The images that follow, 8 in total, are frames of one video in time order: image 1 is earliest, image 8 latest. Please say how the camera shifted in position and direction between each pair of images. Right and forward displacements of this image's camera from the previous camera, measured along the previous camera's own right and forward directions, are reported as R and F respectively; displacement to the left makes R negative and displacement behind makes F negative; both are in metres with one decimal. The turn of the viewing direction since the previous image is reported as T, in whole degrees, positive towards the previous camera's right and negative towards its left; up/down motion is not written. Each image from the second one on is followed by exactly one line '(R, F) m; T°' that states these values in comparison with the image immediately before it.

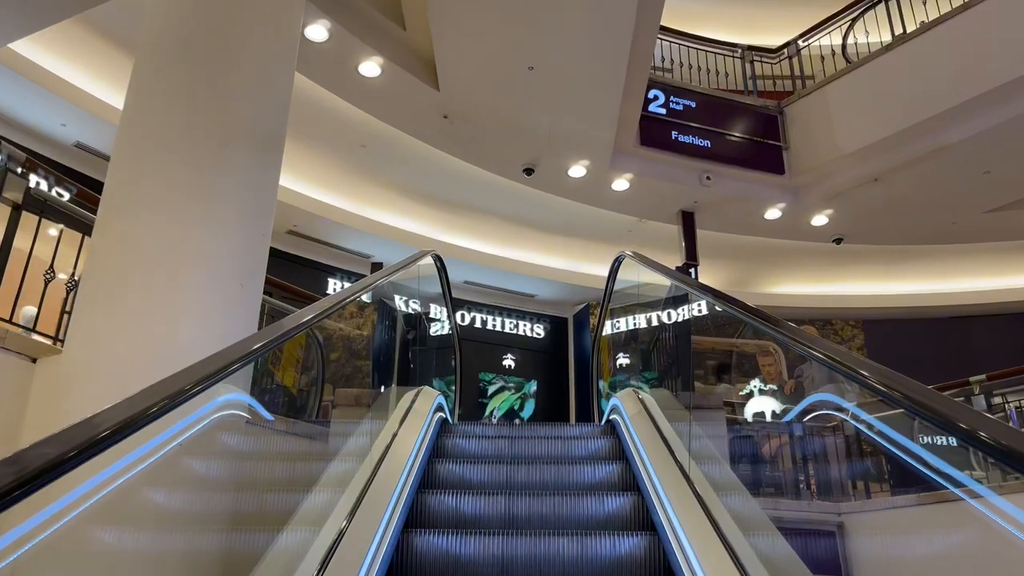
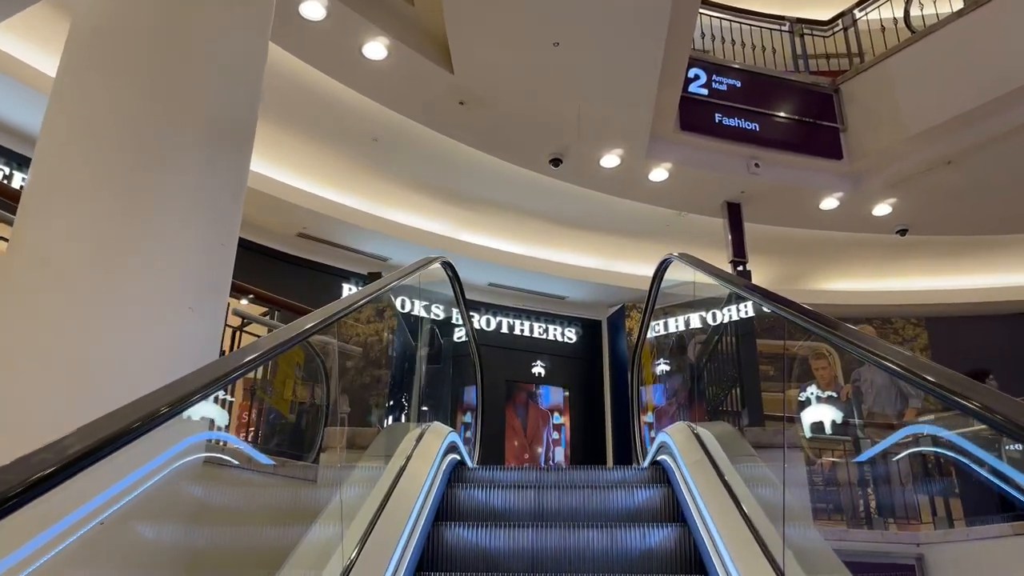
(0.0, +0.6) m; -2°
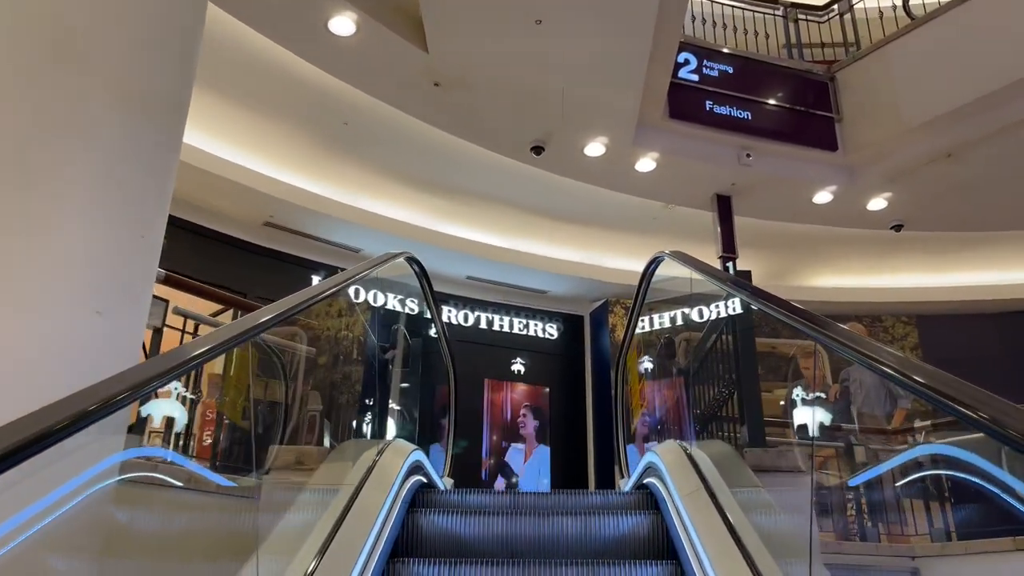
(0.0, +0.3) m; +1°
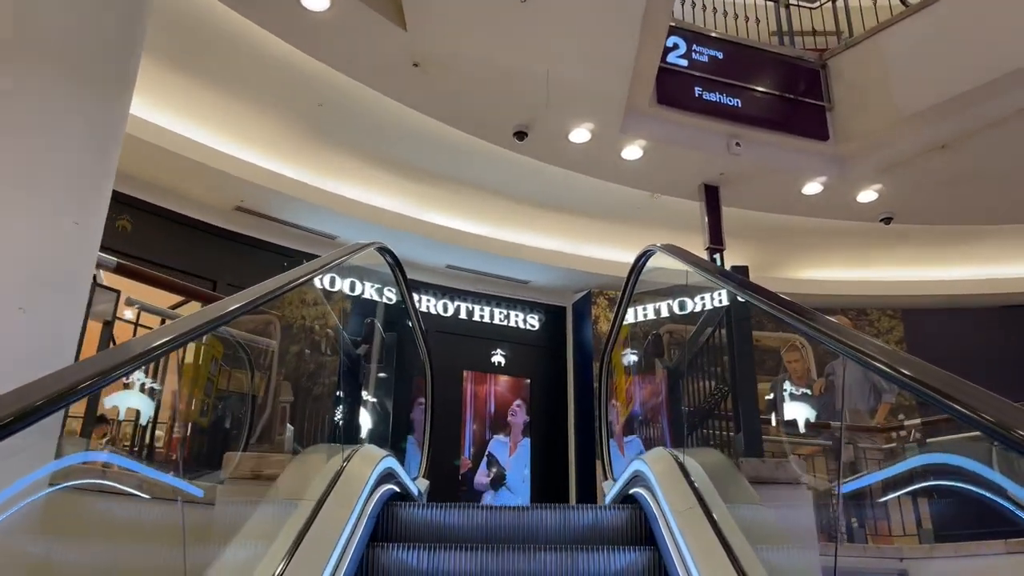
(0.0, +0.2) m; +1°
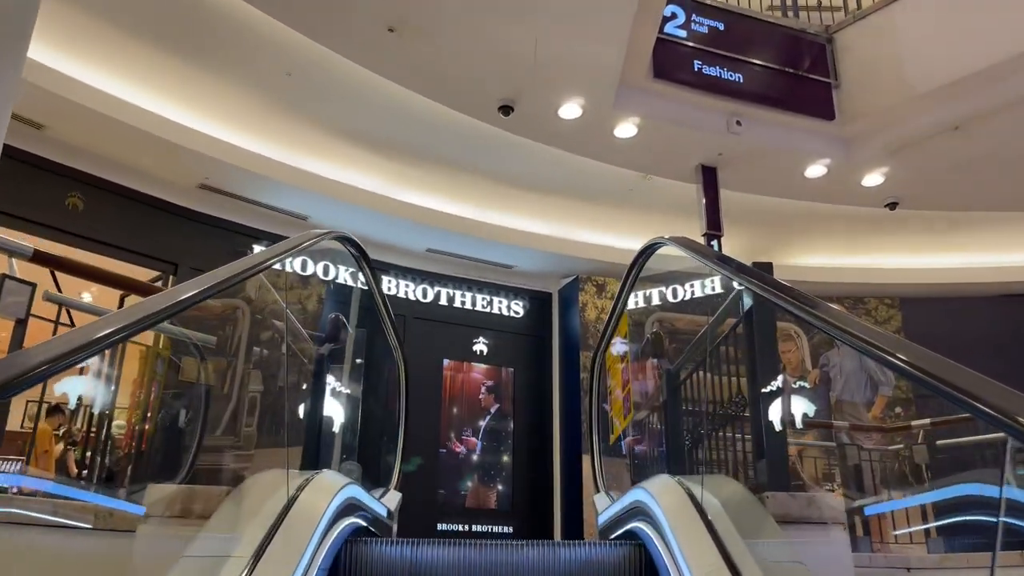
(0.0, +0.4) m; +1°
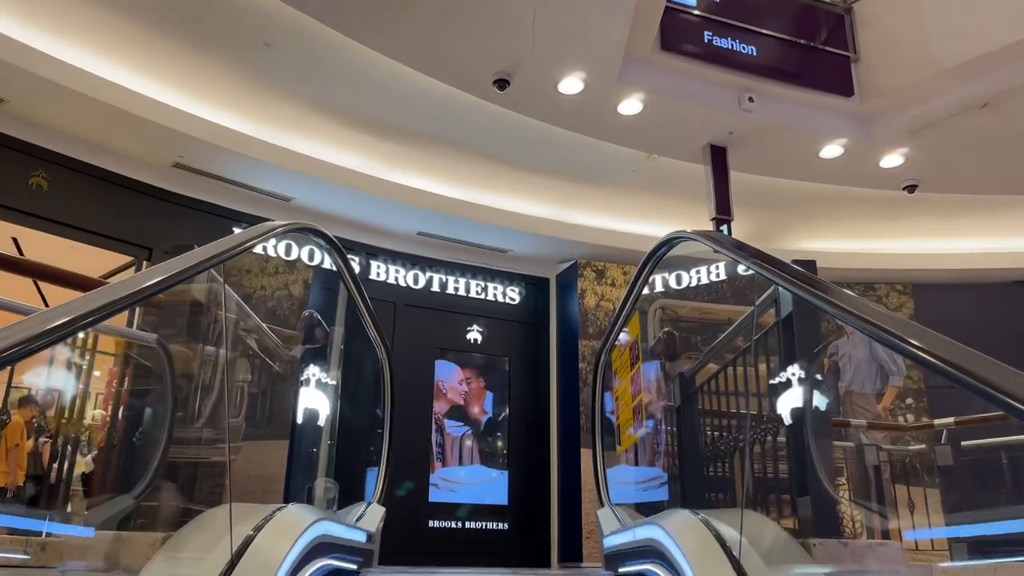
(0.0, +0.3) m; 0°
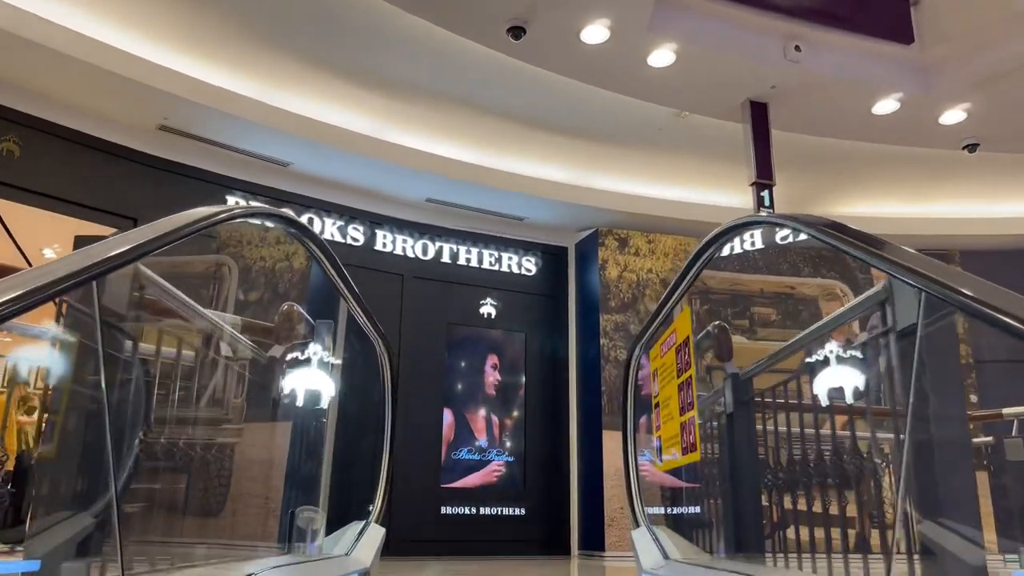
(0.0, +0.5) m; -1°
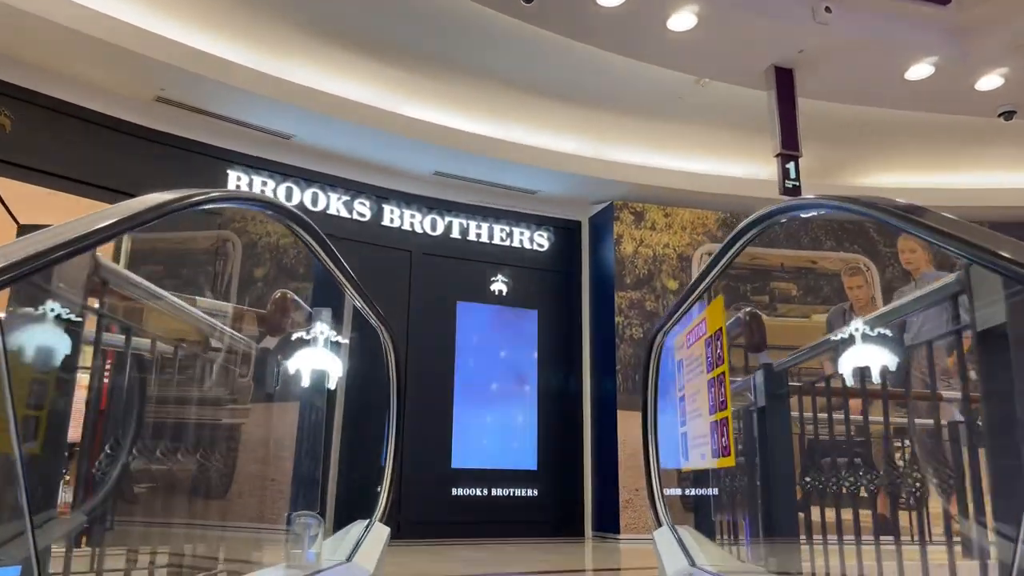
(0.0, +0.2) m; -1°
